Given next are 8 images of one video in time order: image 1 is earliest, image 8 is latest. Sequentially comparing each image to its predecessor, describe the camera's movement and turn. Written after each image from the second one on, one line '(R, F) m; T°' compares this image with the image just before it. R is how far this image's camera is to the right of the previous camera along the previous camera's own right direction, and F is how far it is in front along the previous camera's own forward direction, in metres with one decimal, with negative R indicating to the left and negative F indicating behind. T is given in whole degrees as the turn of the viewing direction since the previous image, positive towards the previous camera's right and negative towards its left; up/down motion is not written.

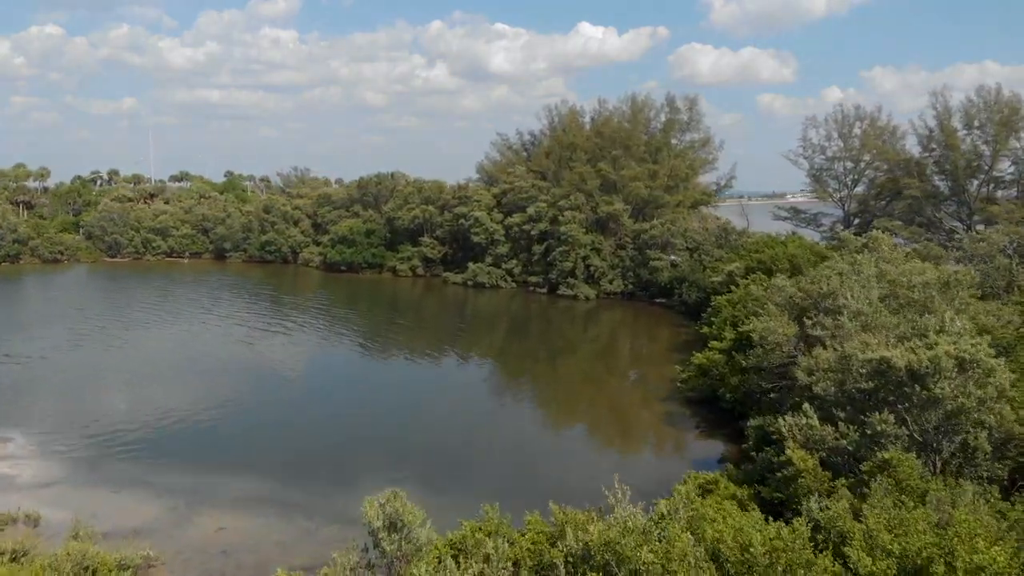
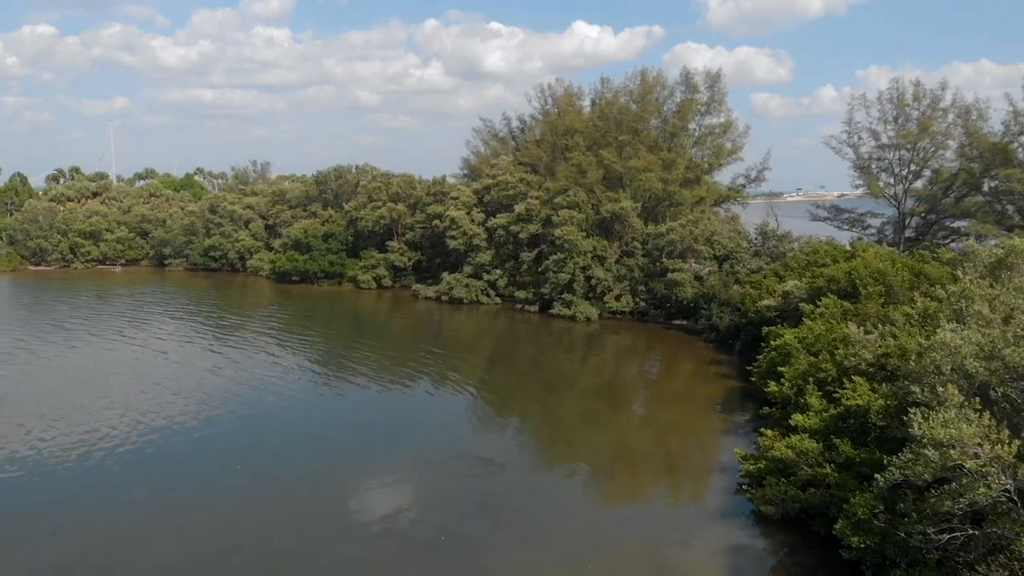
(+0.6, +8.9) m; 0°
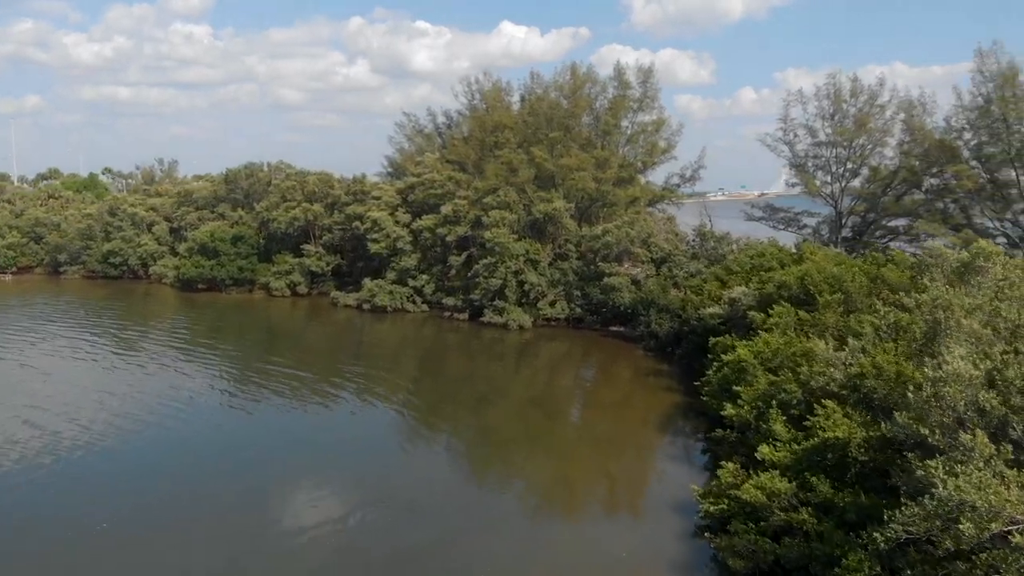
(+0.1, +2.4) m; +5°
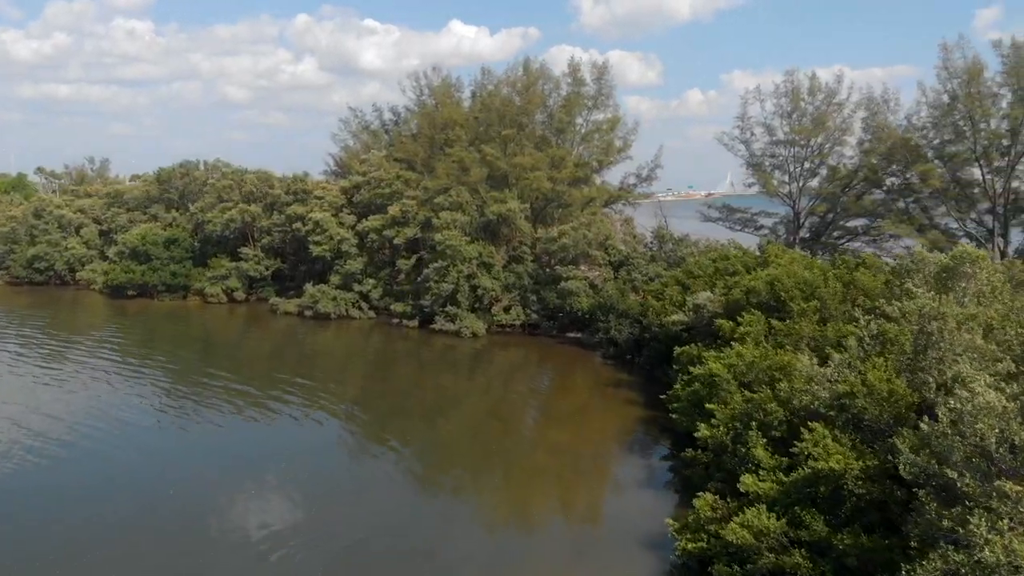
(0.0, +1.6) m; +3°
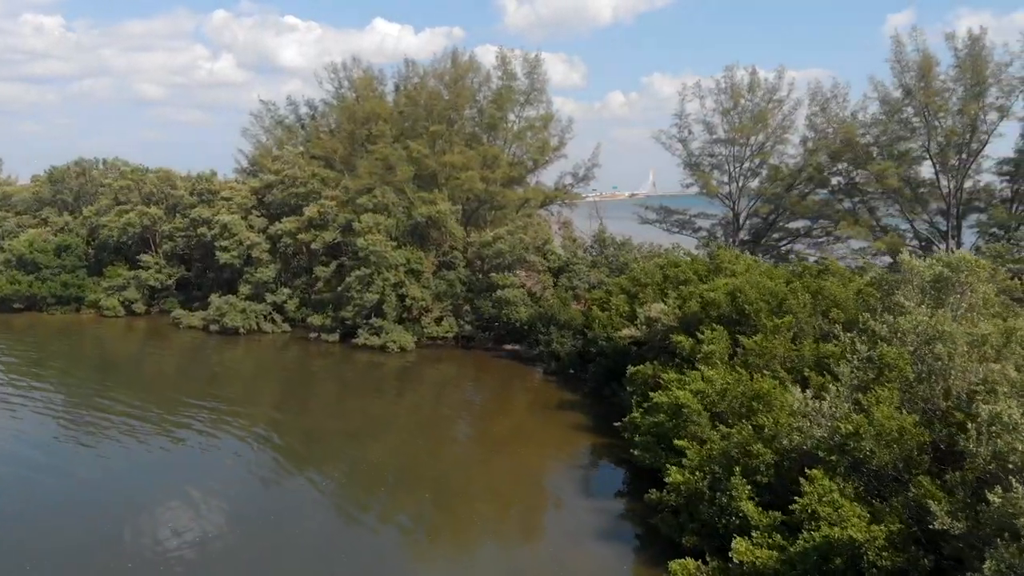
(-0.1, +2.5) m; +5°
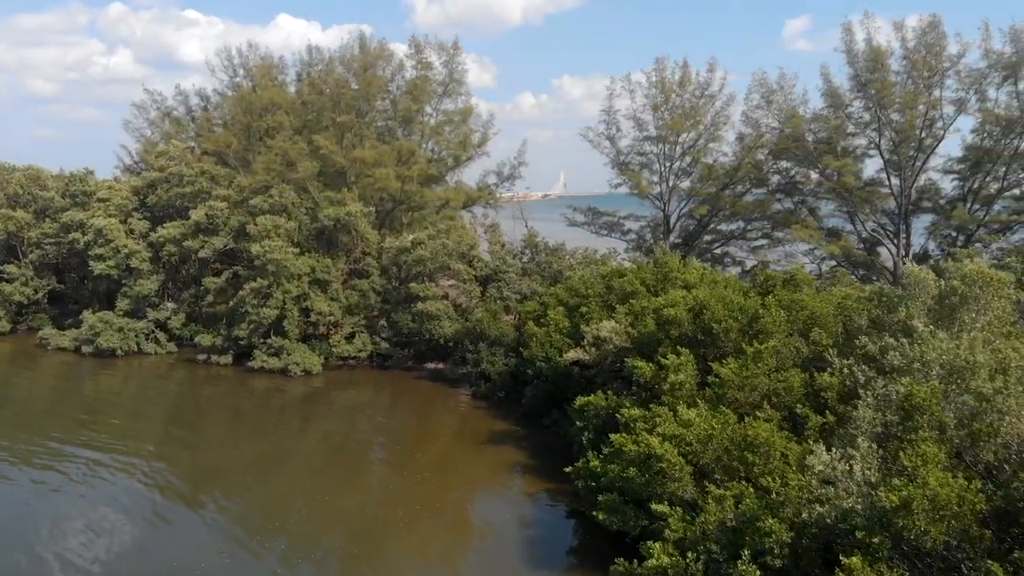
(-0.2, +3.0) m; +6°
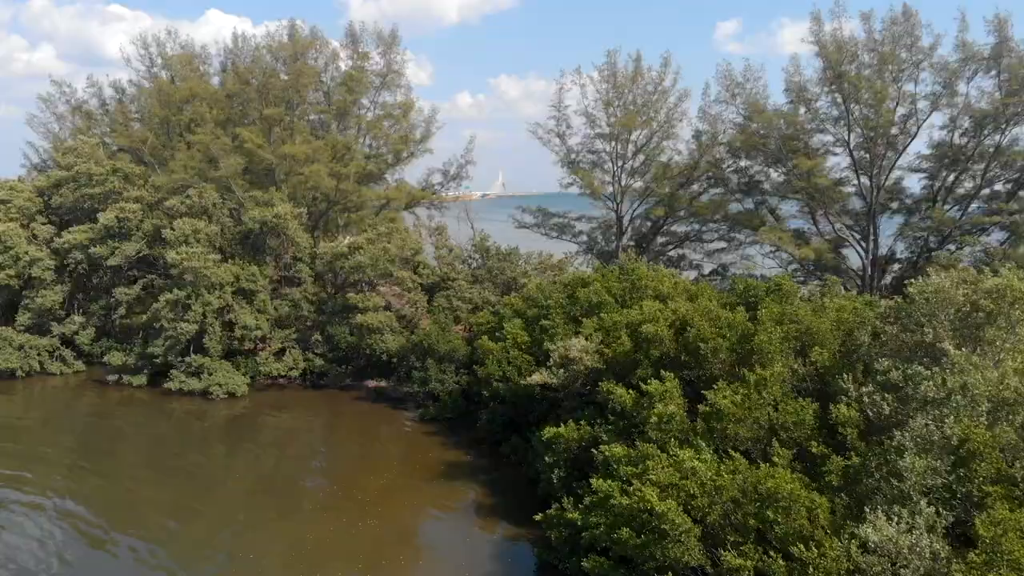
(-0.3, +2.1) m; +4°
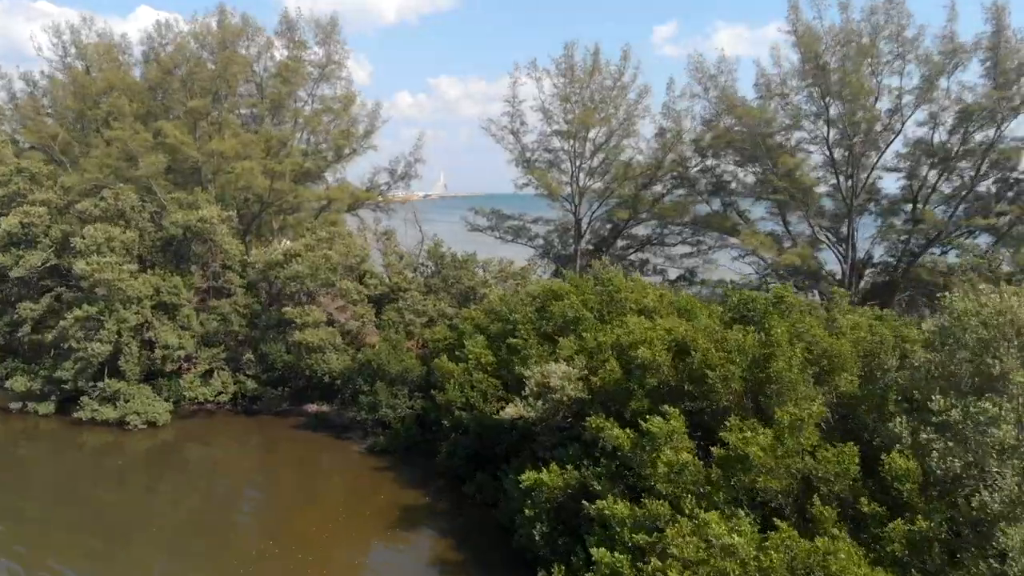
(-0.4, +2.1) m; +4°
